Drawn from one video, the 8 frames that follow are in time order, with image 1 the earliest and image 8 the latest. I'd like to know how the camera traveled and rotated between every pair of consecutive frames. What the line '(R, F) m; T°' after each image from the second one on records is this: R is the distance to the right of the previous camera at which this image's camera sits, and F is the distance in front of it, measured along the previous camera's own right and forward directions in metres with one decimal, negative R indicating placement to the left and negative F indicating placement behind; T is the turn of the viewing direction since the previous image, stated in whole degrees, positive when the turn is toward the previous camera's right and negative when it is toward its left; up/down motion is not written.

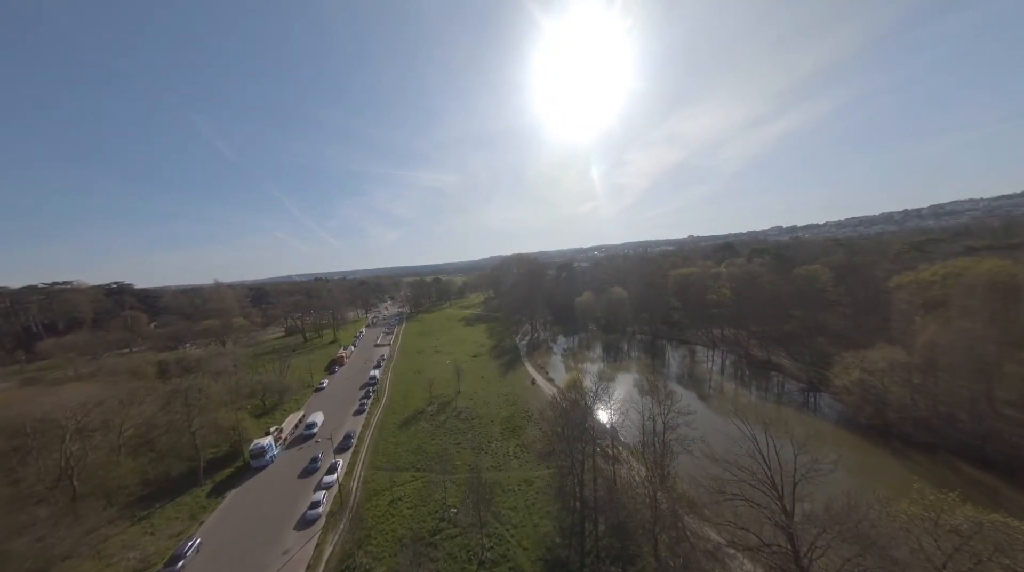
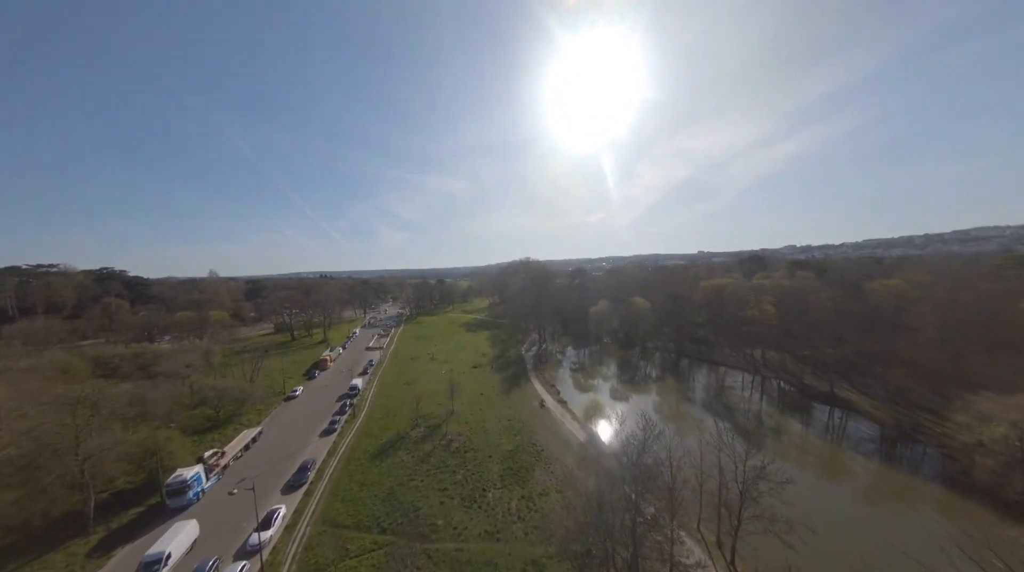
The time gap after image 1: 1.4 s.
(-0.7, +10.6) m; -1°
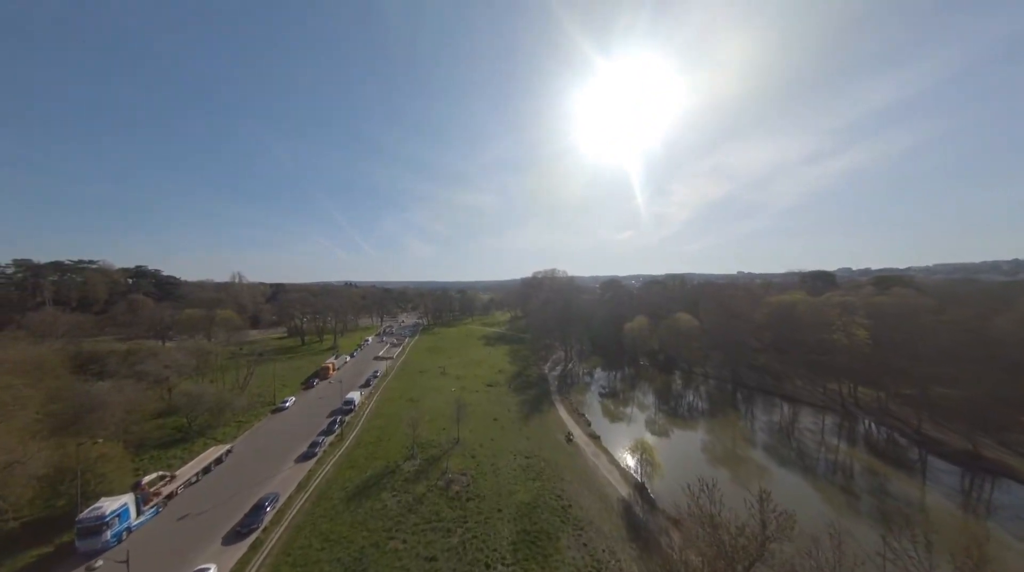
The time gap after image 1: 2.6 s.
(0.0, +9.3) m; -5°
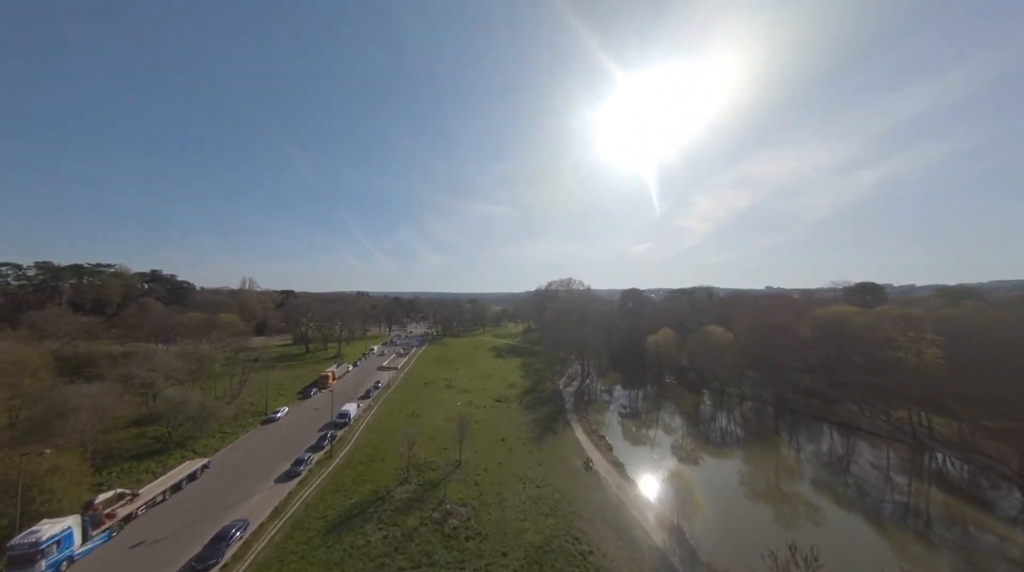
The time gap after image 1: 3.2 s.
(+0.4, +4.7) m; -3°
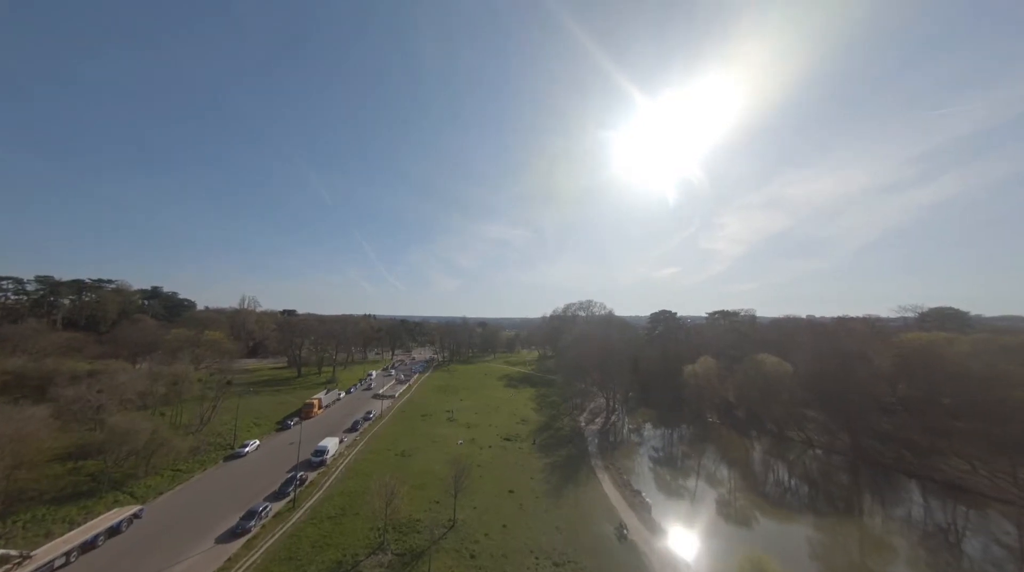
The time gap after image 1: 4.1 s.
(+0.6, +7.0) m; -3°
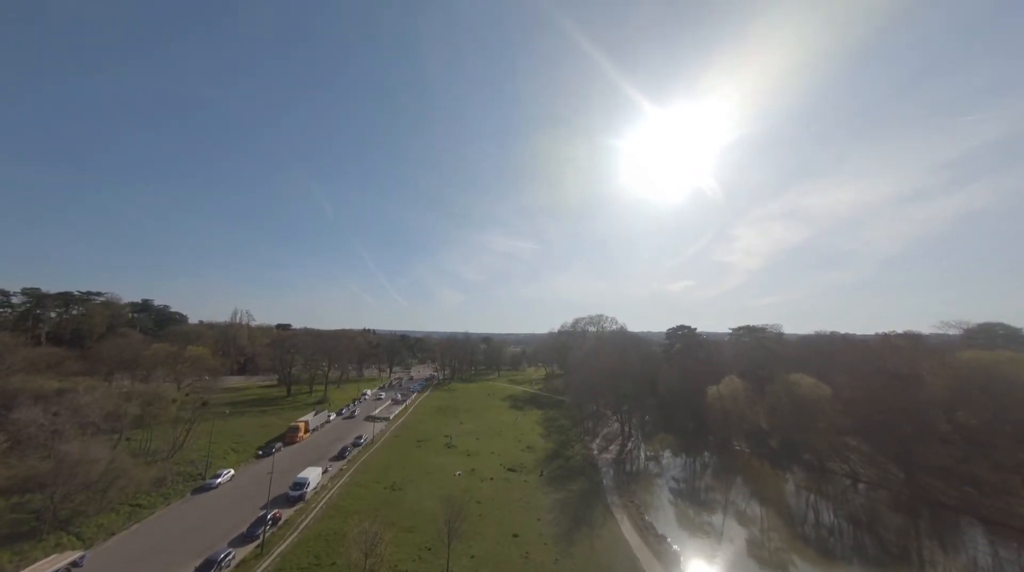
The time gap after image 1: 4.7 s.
(+0.2, +3.9) m; -1°
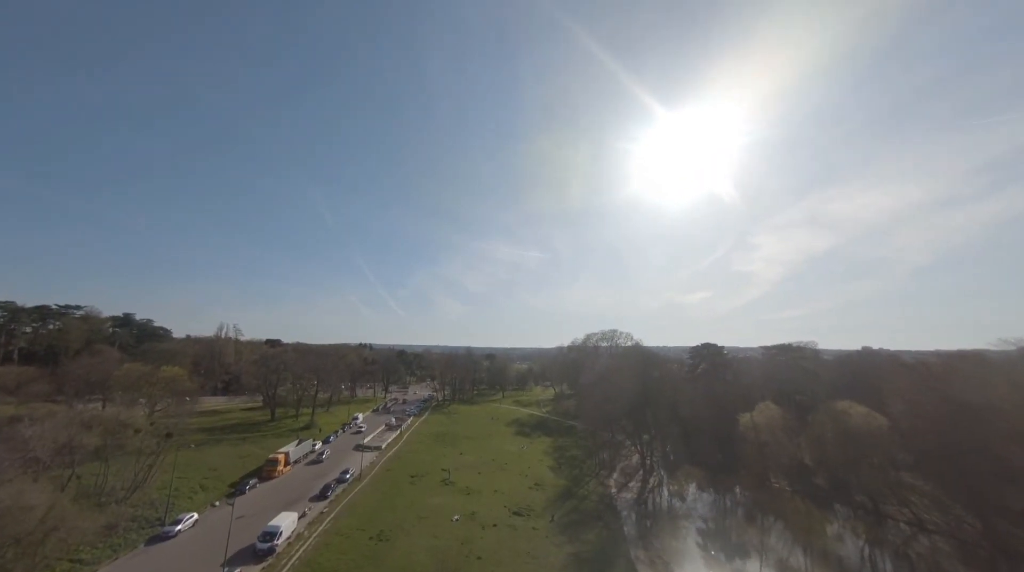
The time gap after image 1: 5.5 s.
(-0.1, +4.9) m; -1°
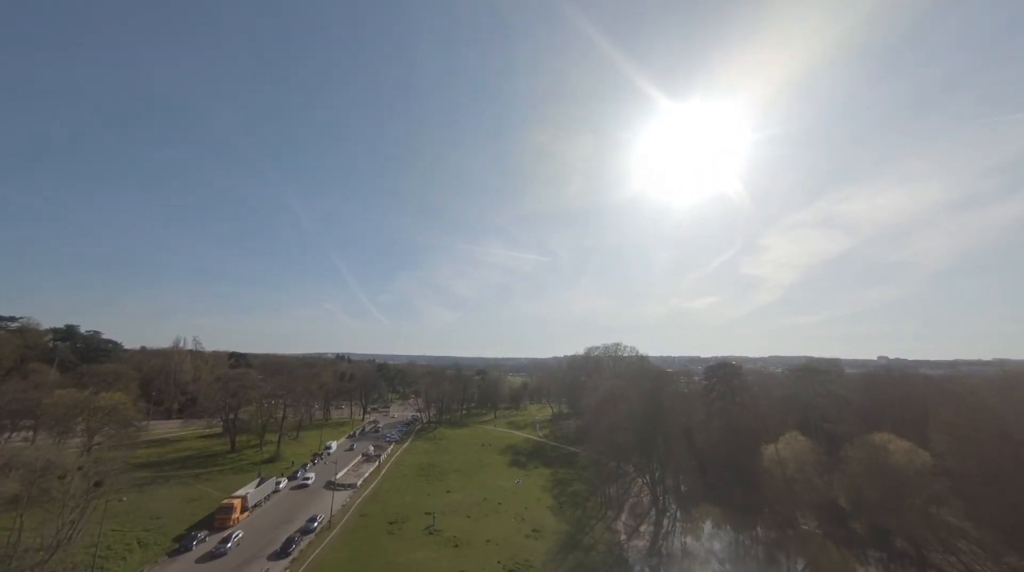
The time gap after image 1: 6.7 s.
(-0.1, +5.8) m; +1°
